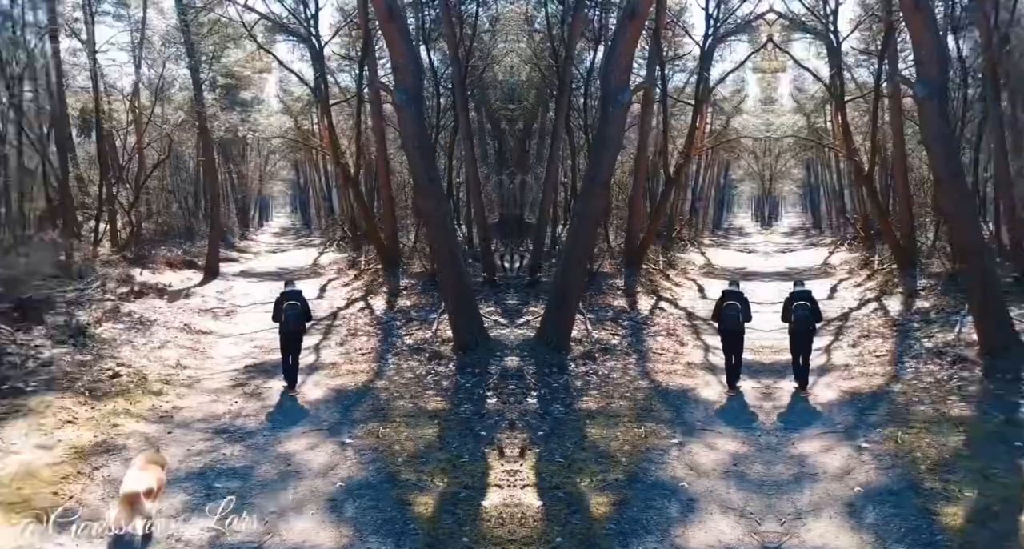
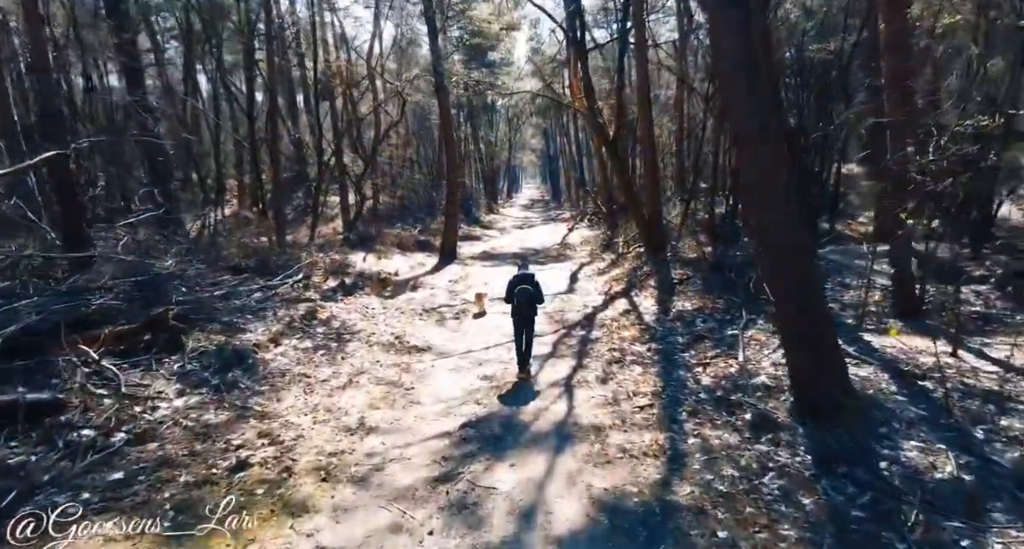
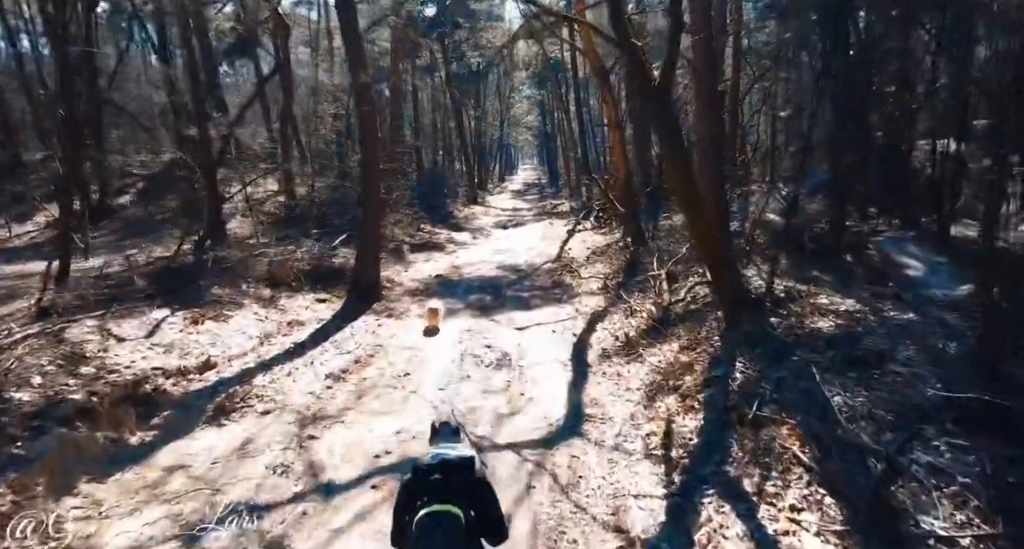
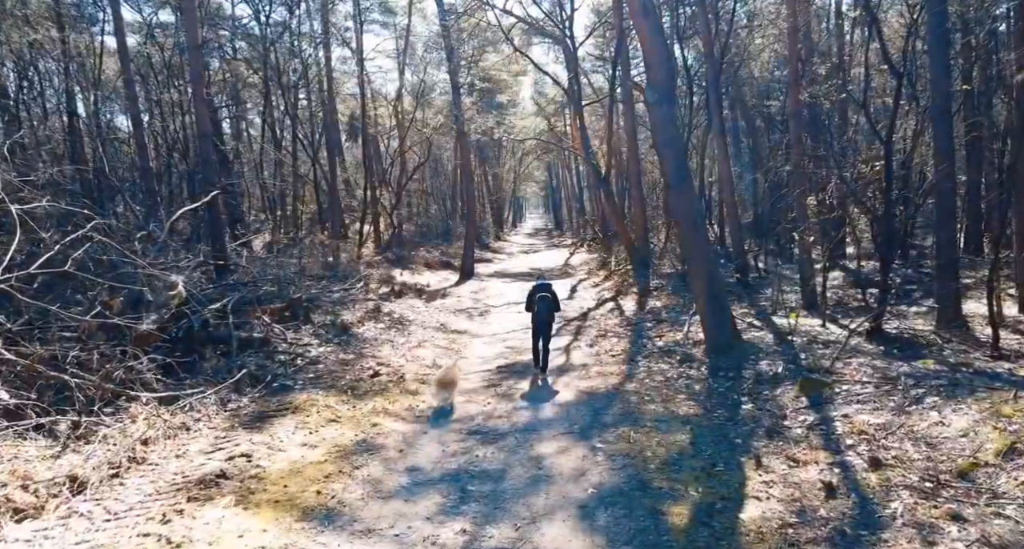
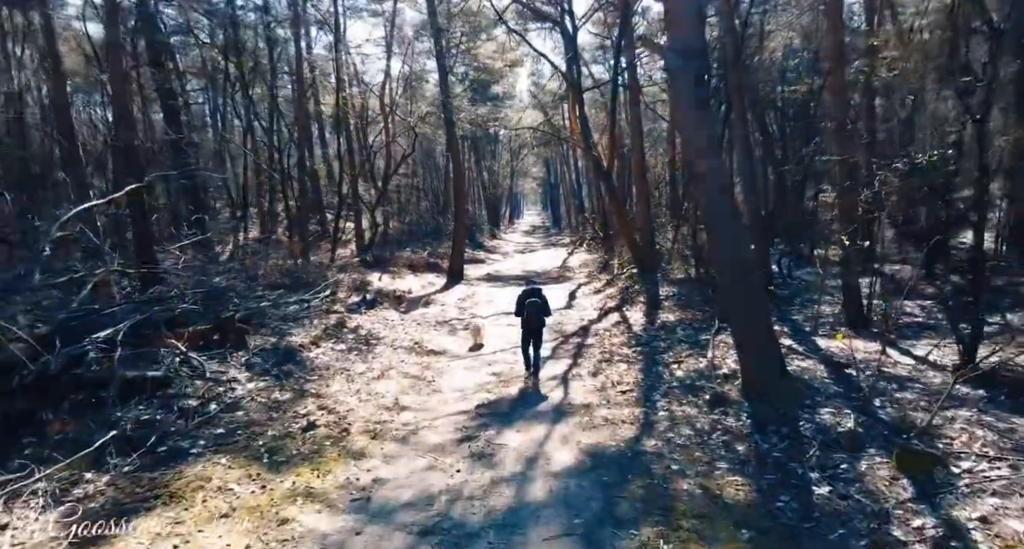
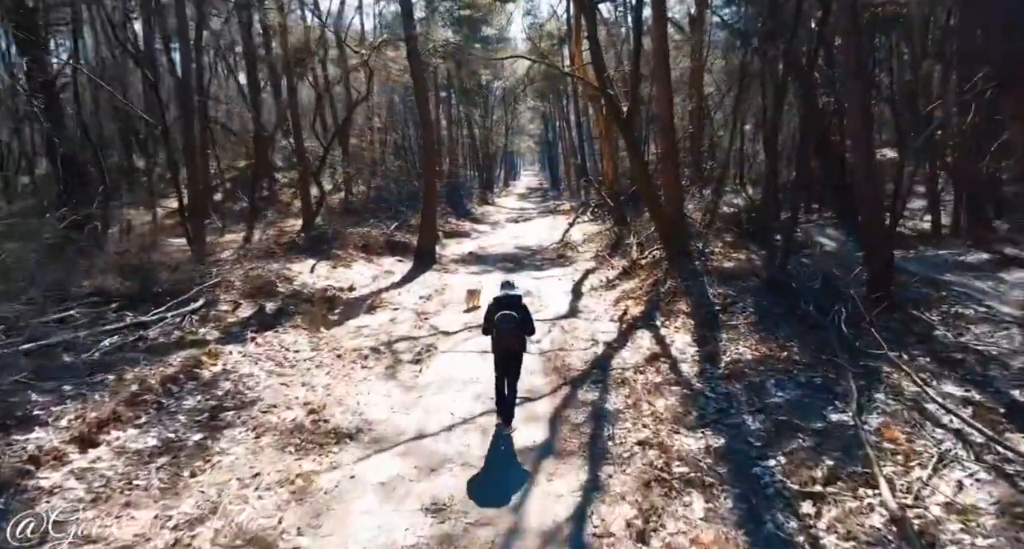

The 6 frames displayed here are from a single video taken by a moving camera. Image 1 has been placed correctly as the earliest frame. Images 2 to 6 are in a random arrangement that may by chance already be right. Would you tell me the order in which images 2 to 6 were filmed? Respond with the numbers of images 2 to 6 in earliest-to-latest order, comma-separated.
4, 5, 2, 6, 3
